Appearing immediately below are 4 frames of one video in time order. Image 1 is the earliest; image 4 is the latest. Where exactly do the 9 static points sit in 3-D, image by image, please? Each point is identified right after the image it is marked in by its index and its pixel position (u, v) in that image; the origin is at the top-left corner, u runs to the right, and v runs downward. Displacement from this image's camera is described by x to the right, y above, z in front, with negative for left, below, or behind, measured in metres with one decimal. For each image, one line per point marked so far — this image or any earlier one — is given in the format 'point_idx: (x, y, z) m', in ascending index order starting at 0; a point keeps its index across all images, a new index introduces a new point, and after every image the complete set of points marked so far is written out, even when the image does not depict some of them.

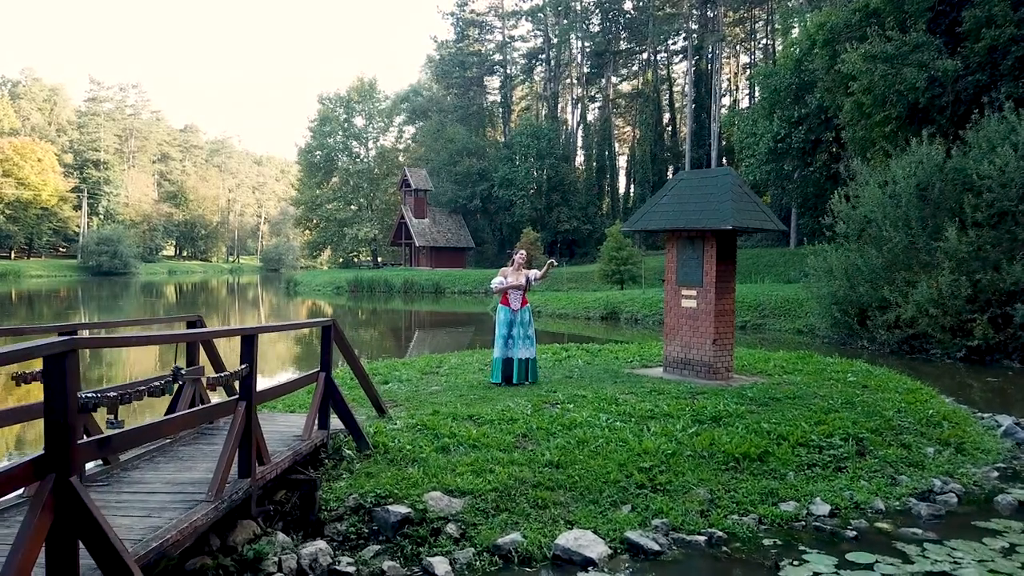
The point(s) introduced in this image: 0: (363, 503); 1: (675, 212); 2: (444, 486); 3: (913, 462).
0: (-1.1, -1.6, +5.3) m
1: (+2.2, +1.0, +9.4) m
2: (-0.5, -1.5, +5.5) m
3: (+3.8, -1.6, +6.8) m
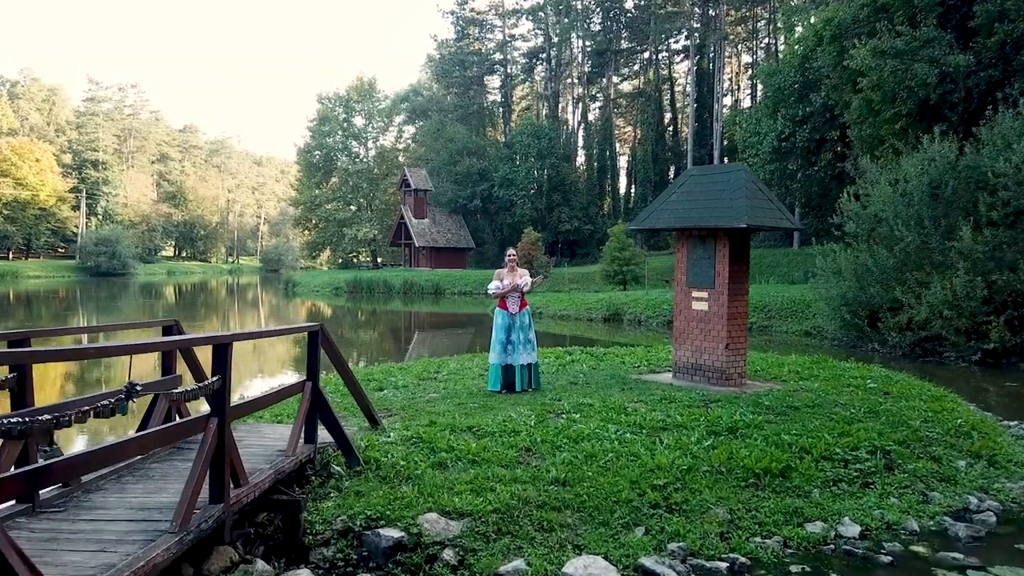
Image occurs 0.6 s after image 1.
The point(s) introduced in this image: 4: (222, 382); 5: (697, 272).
0: (-1.1, -1.6, +4.9) m
1: (+2.2, +1.0, +8.9) m
2: (-0.5, -1.5, +5.0) m
3: (+3.8, -1.7, +6.3) m
4: (-1.6, -0.5, +4.0) m
5: (+2.3, +0.2, +9.0) m
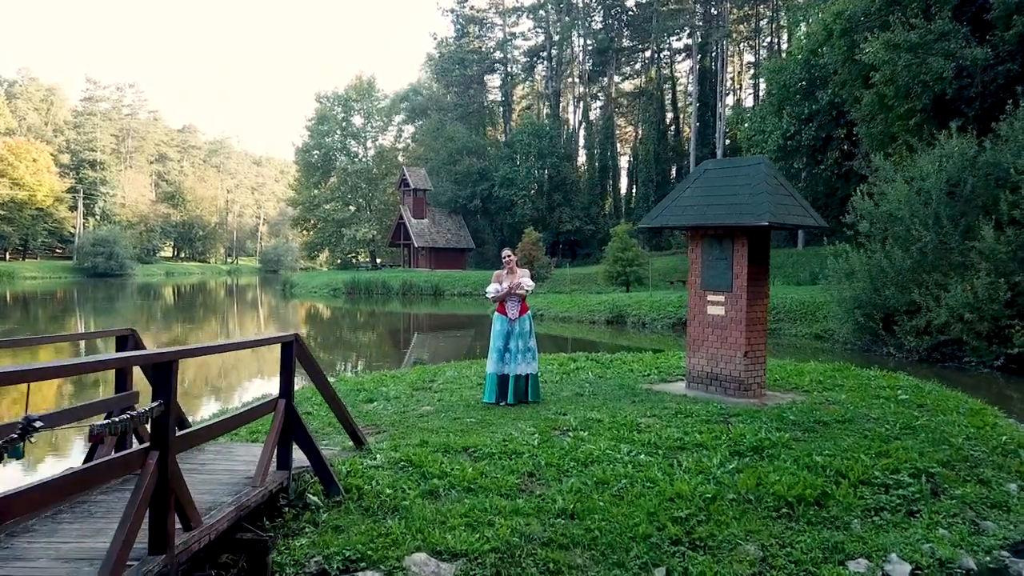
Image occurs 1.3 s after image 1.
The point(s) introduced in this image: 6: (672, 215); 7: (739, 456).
0: (-1.1, -1.7, +4.2) m
1: (+2.2, +0.9, +8.3) m
2: (-0.5, -1.6, +4.3) m
3: (+3.8, -1.7, +5.6) m
4: (-1.6, -0.6, +3.3) m
5: (+2.3, +0.2, +8.3) m
6: (+1.9, +0.9, +8.5) m
7: (+1.9, -1.4, +5.8) m
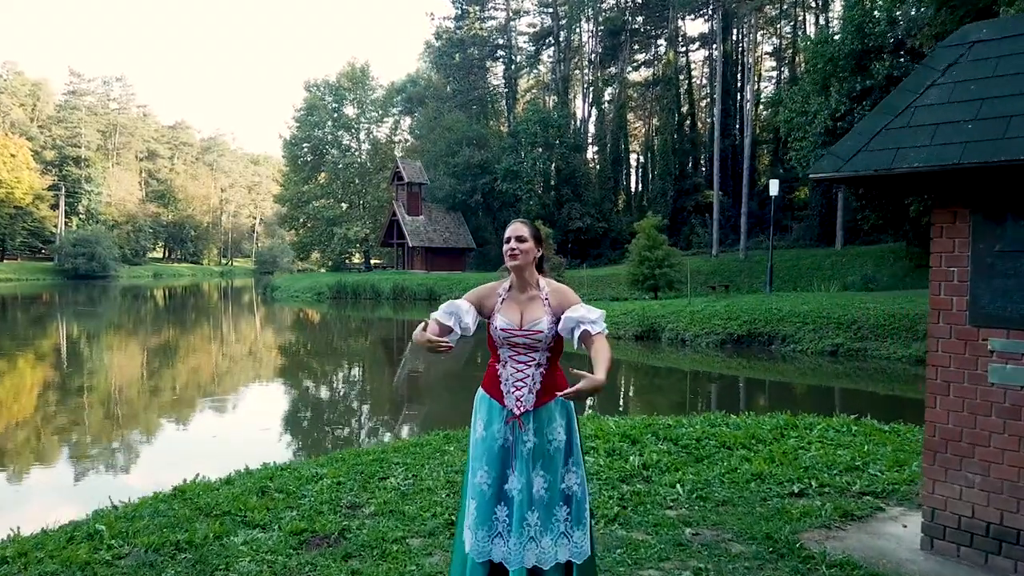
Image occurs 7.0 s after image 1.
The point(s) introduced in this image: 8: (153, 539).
0: (-1.1, -1.8, -0.7) m
1: (+2.2, +0.8, +3.4) m
2: (-0.5, -1.7, -0.5) m
3: (+3.9, -1.9, +0.7) m
4: (-1.6, -0.7, -1.6) m
5: (+2.4, 0.0, +3.4) m
6: (+1.9, +0.7, +3.6) m
7: (+1.9, -1.5, +0.9) m
8: (-2.0, -1.4, +4.1) m
